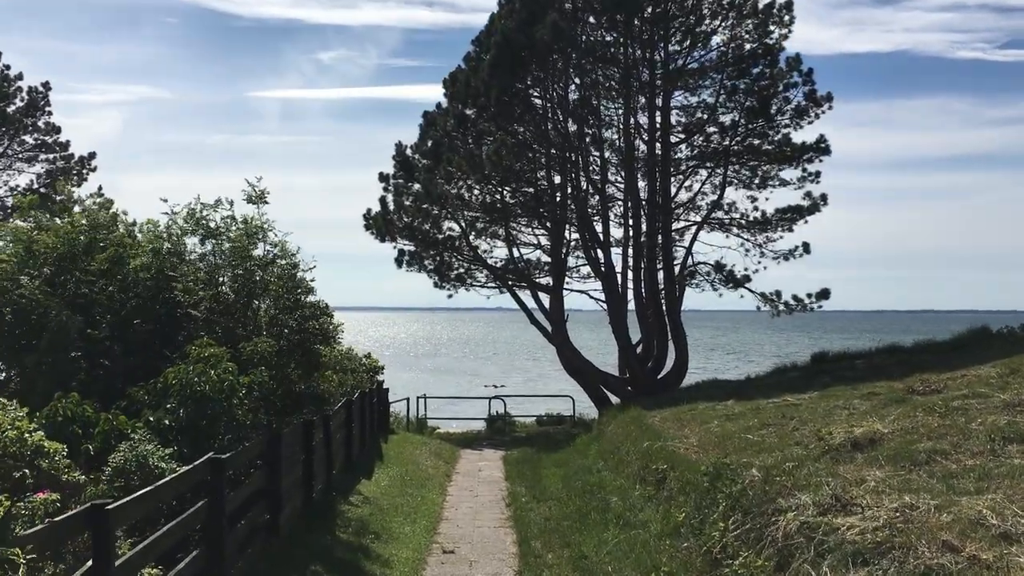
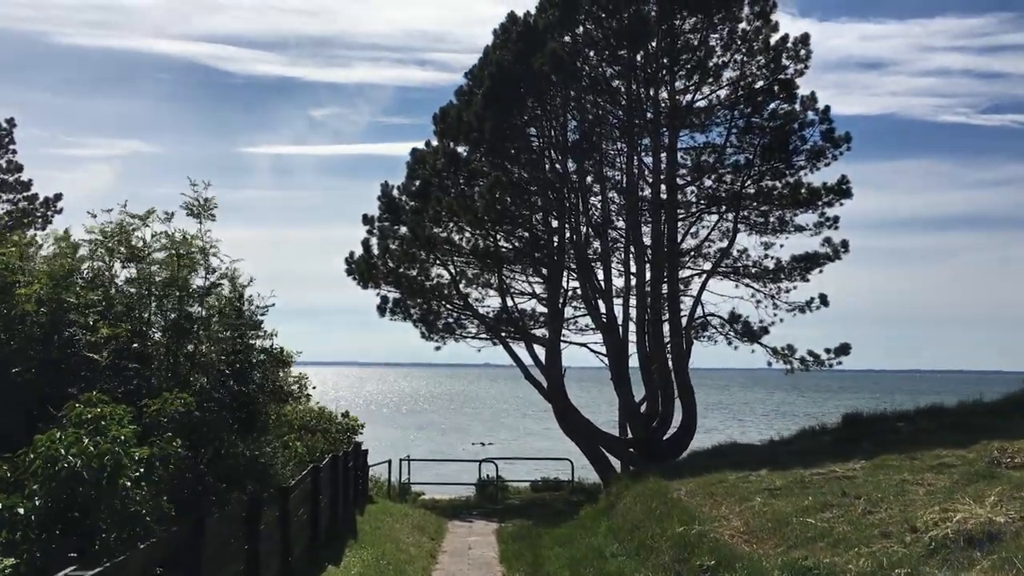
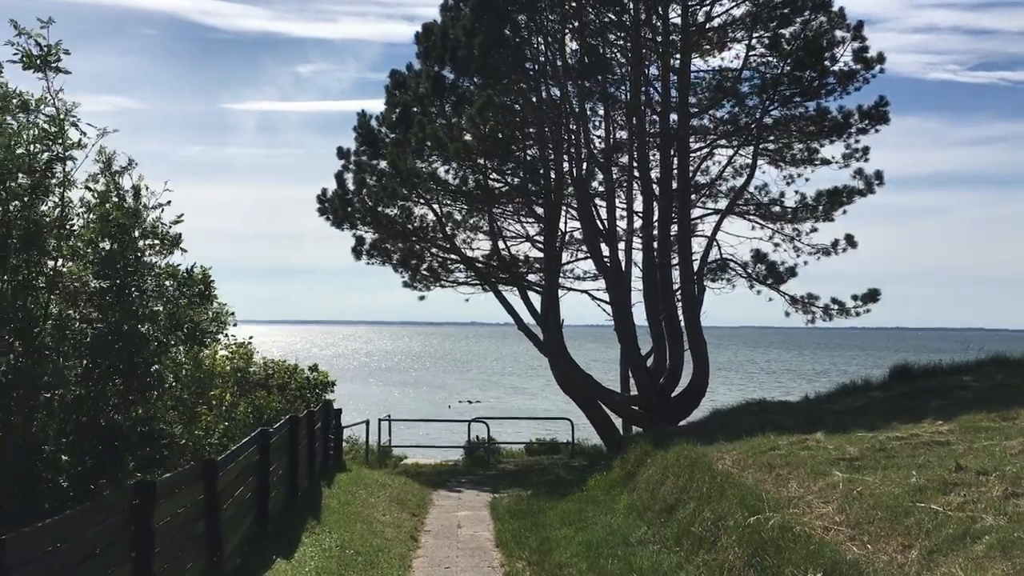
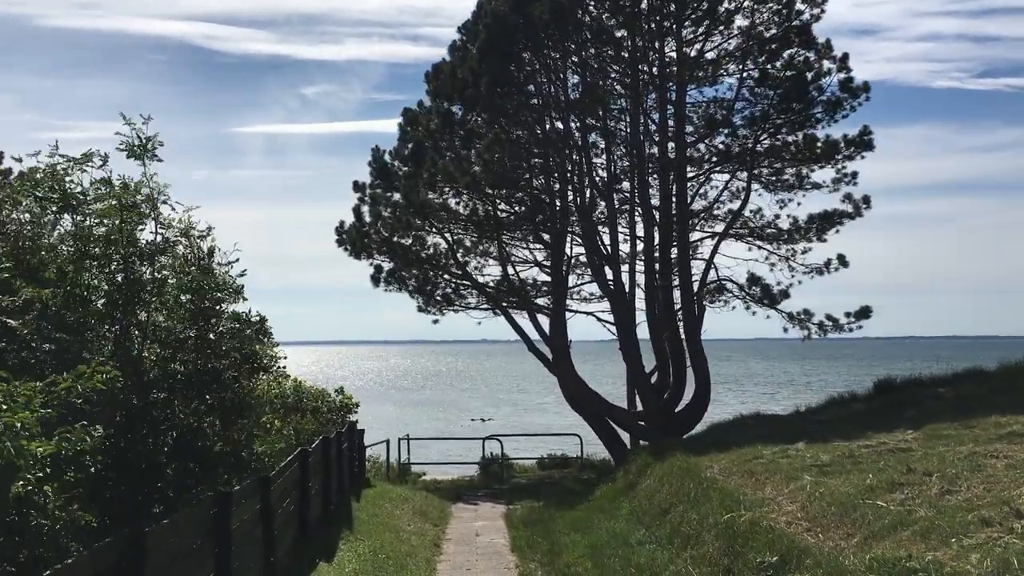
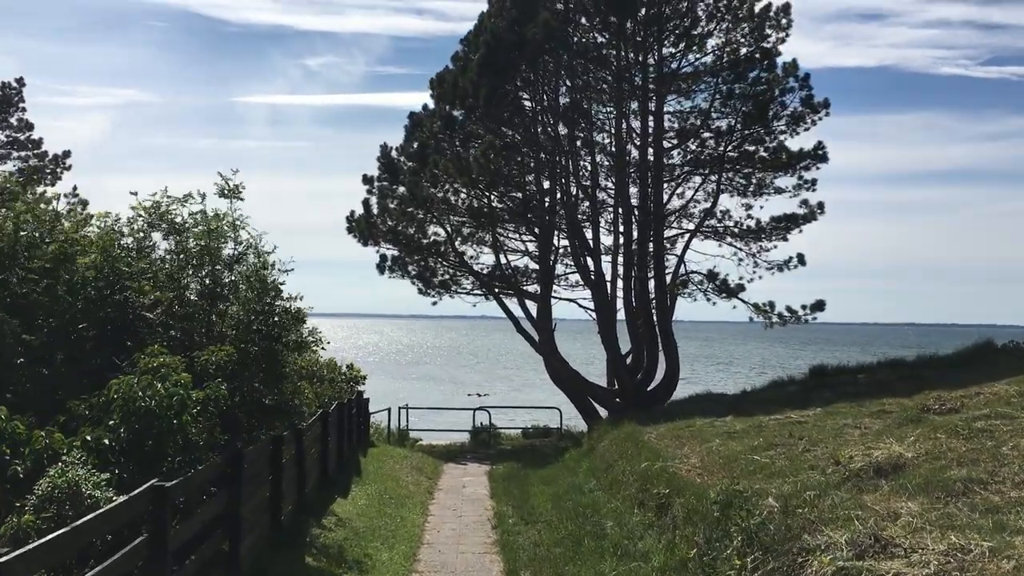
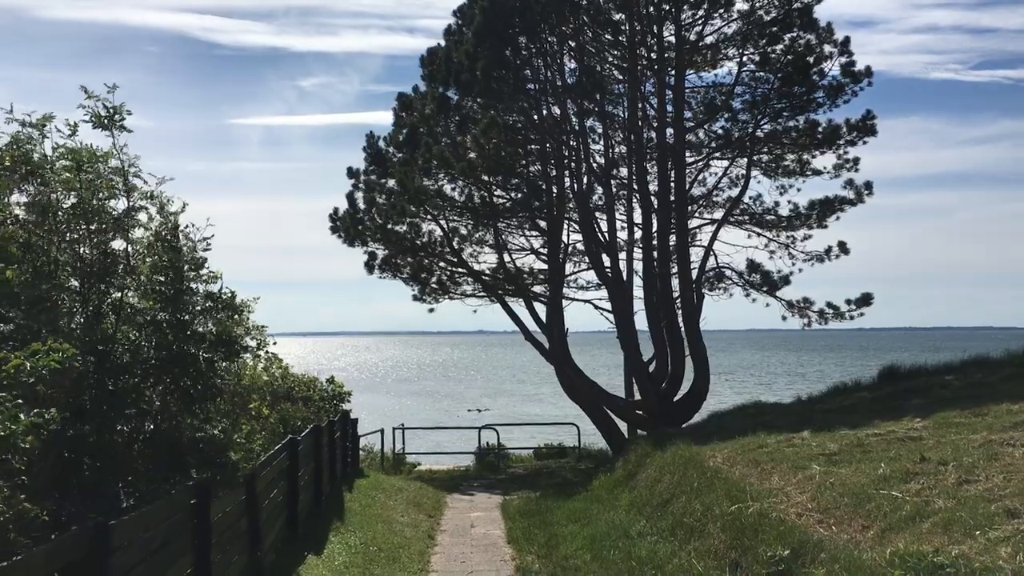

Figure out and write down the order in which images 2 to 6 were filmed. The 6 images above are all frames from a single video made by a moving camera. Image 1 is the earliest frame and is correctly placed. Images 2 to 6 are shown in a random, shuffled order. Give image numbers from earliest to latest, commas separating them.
5, 2, 4, 6, 3
